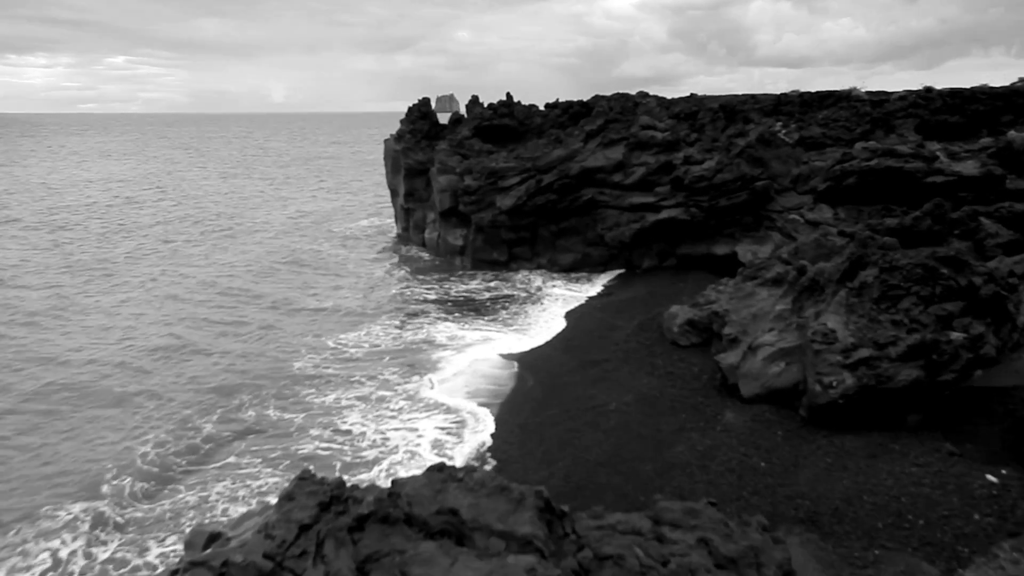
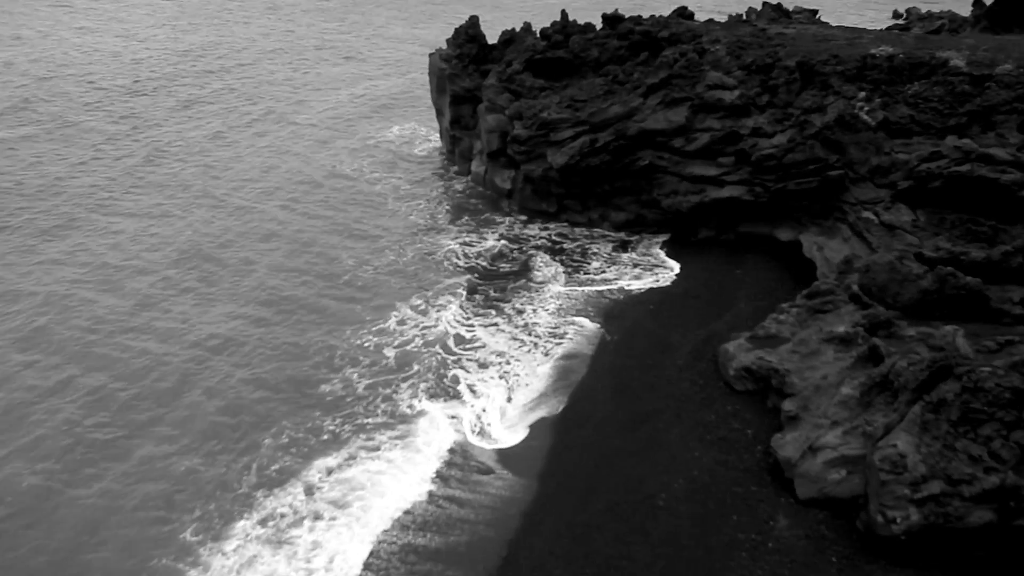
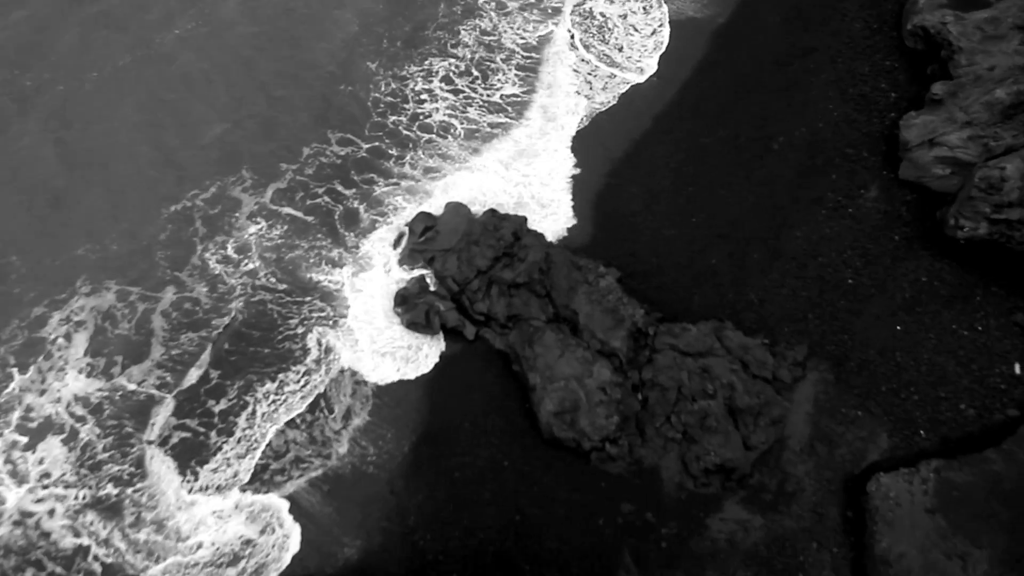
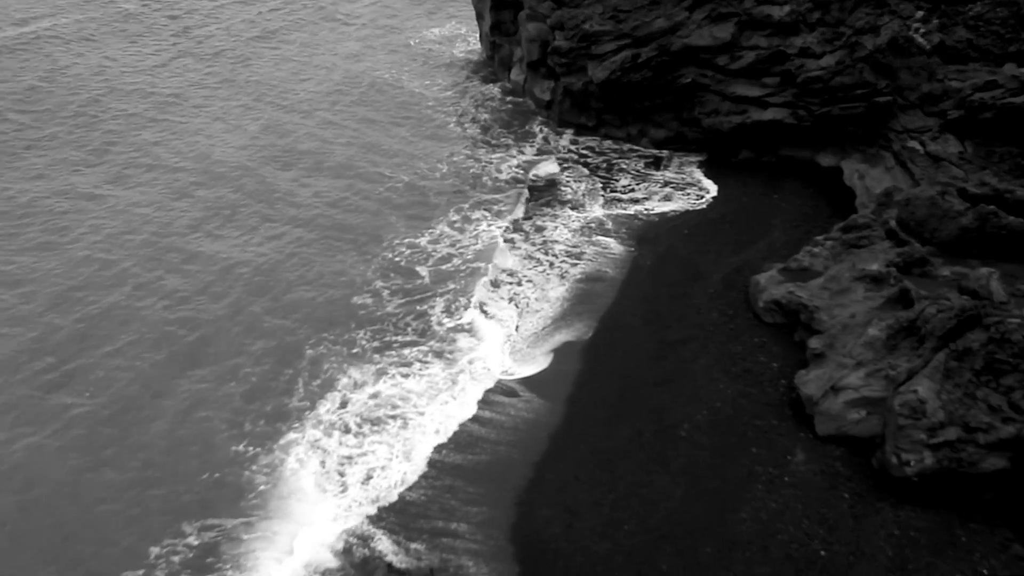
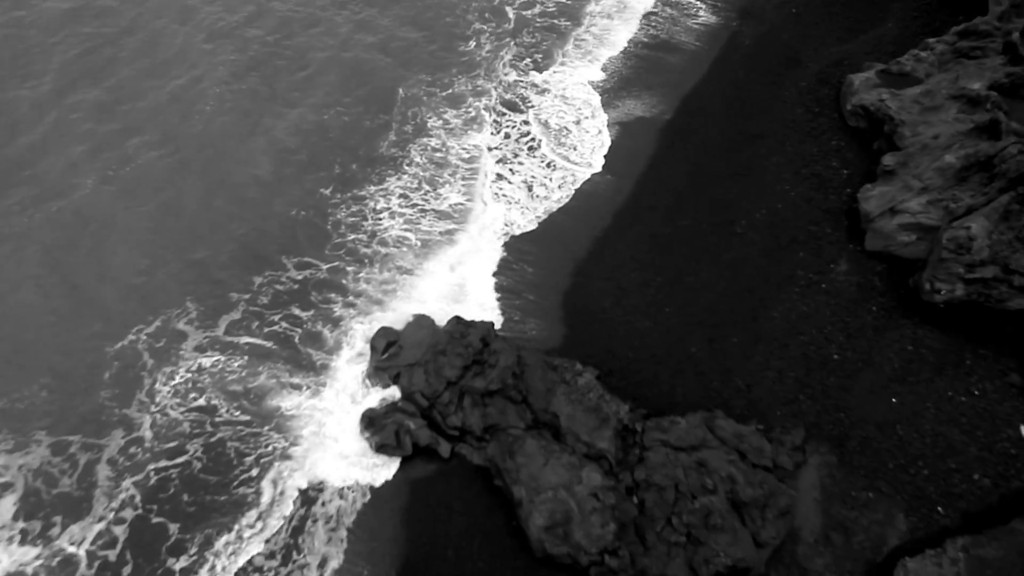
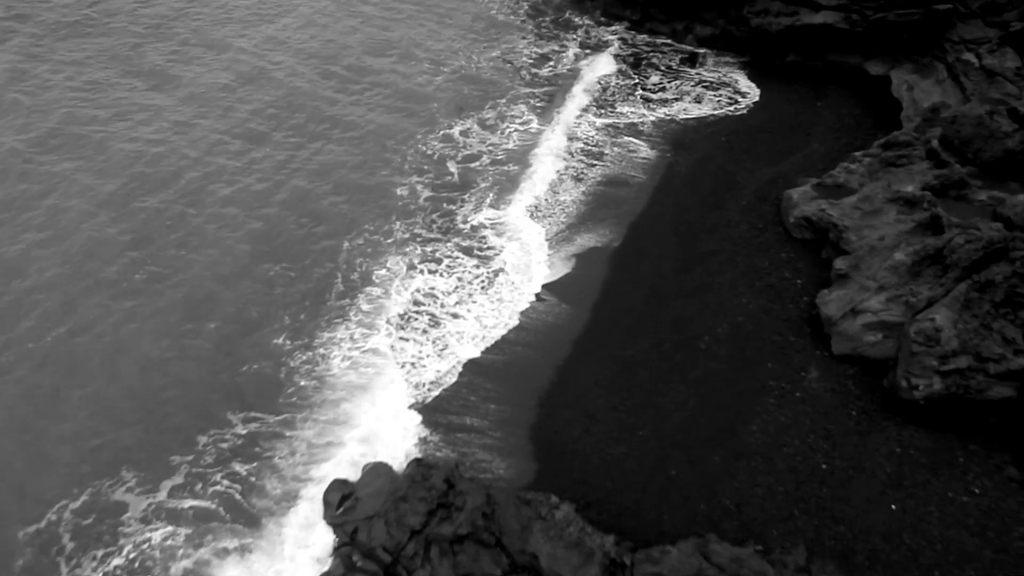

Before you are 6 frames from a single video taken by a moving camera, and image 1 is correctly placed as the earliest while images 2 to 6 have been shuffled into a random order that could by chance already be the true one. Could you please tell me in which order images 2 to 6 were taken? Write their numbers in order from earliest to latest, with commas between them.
2, 4, 6, 5, 3
